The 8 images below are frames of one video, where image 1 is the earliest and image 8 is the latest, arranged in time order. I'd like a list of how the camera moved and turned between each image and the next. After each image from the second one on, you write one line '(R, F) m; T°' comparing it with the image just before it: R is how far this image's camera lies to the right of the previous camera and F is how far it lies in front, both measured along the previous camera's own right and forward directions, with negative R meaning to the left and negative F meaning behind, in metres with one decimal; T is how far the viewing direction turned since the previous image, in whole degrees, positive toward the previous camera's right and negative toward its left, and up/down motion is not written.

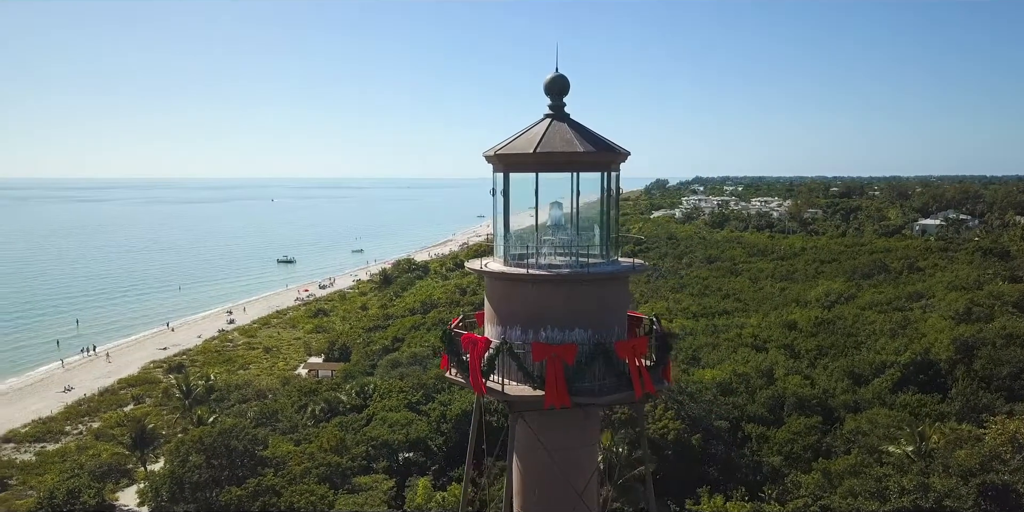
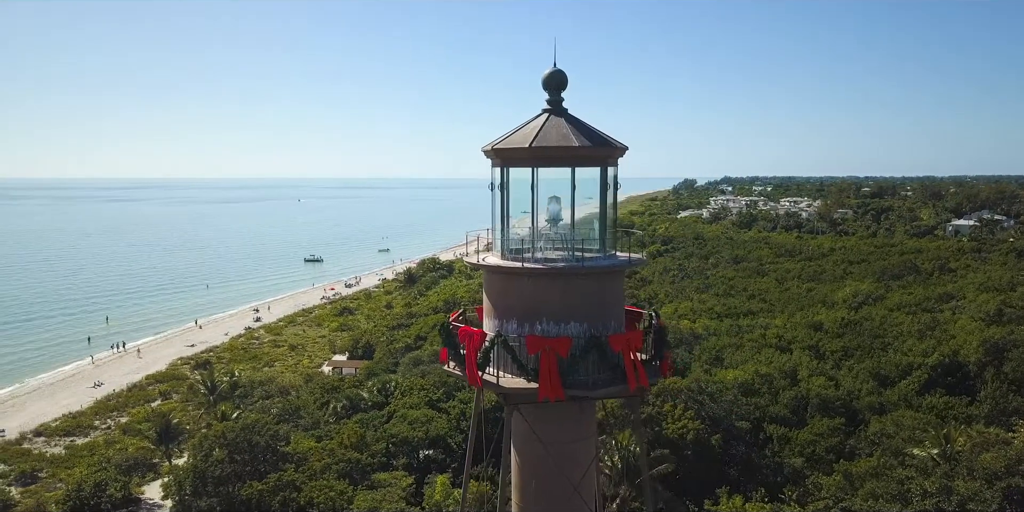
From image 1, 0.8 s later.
(+0.5, -0.1) m; -2°
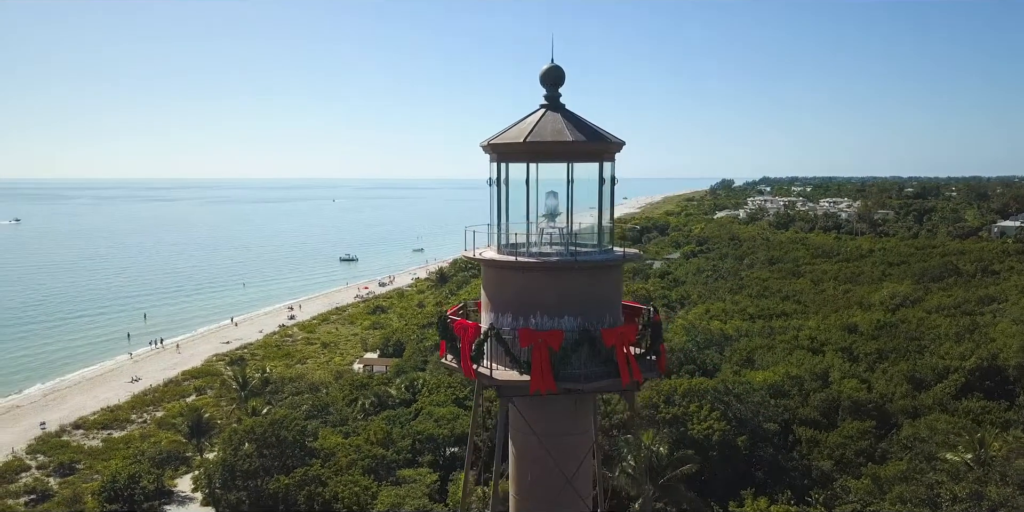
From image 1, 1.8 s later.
(+0.6, -0.1) m; -2°
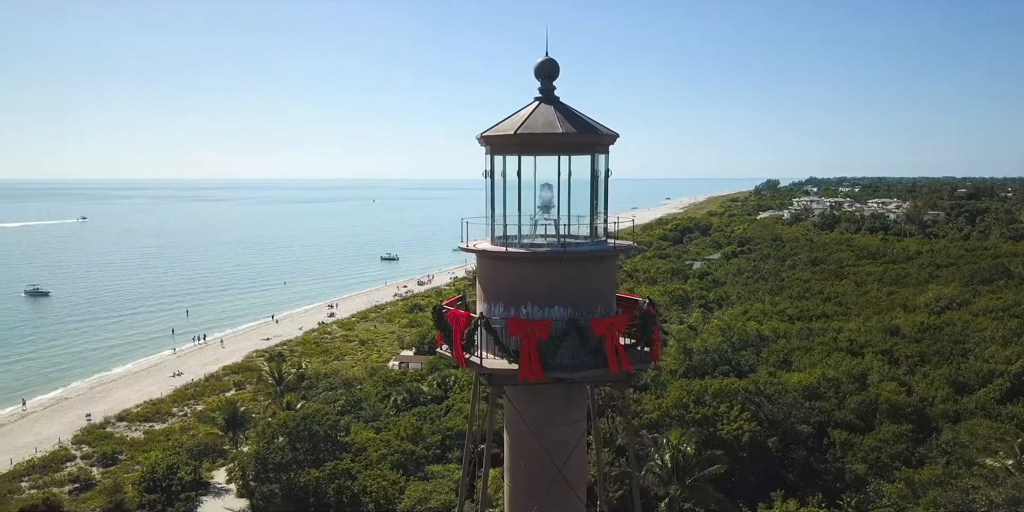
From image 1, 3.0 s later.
(+0.7, -0.2) m; -2°
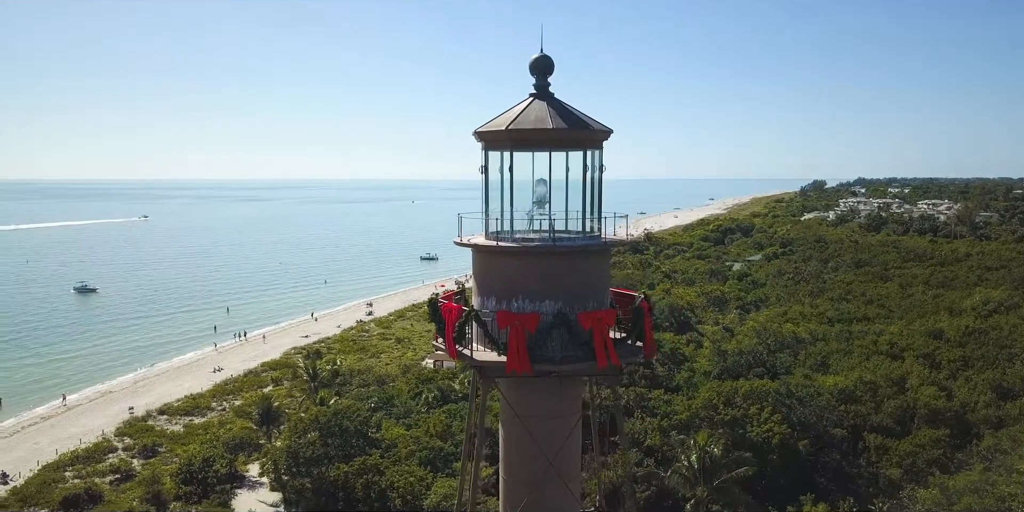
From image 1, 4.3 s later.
(+0.7, -0.2) m; -2°
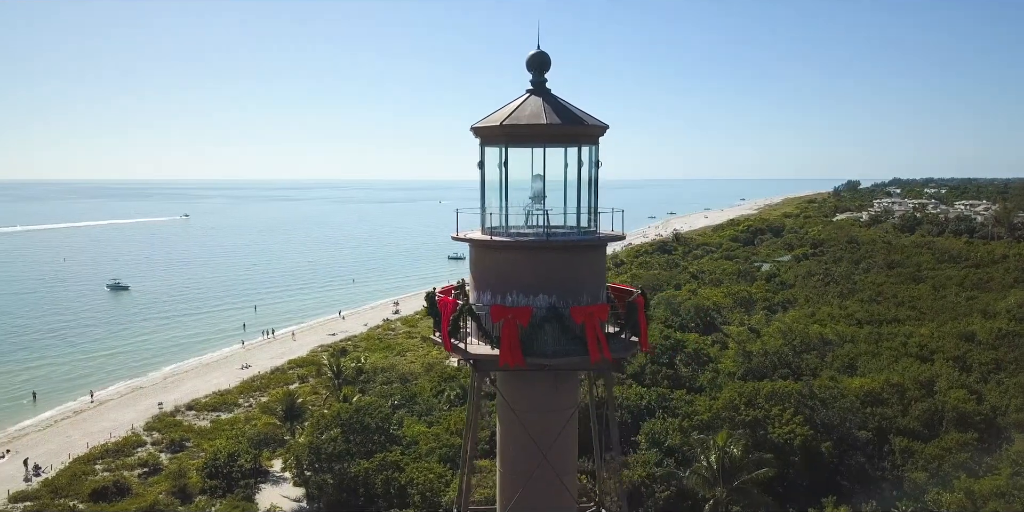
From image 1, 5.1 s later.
(+0.5, -0.1) m; -2°
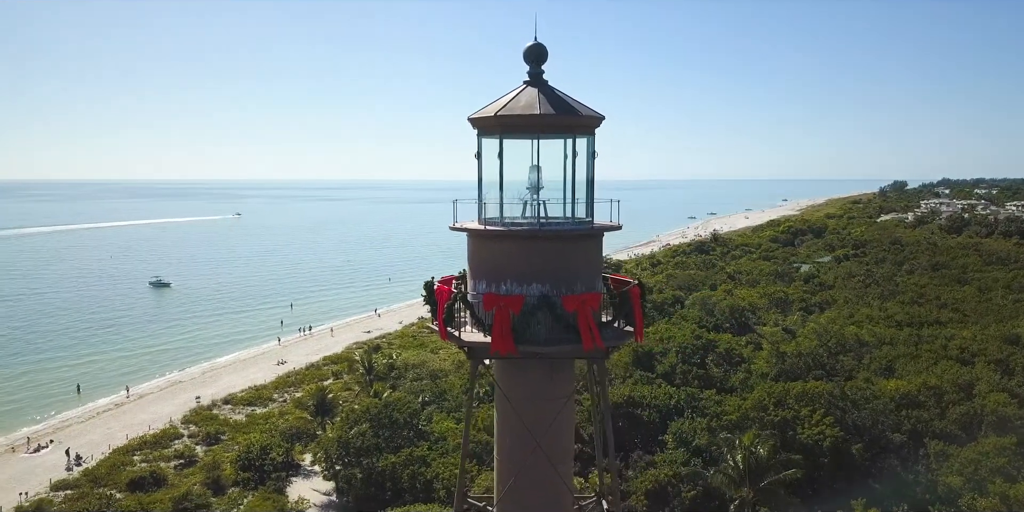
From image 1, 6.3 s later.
(+0.7, -0.1) m; -2°
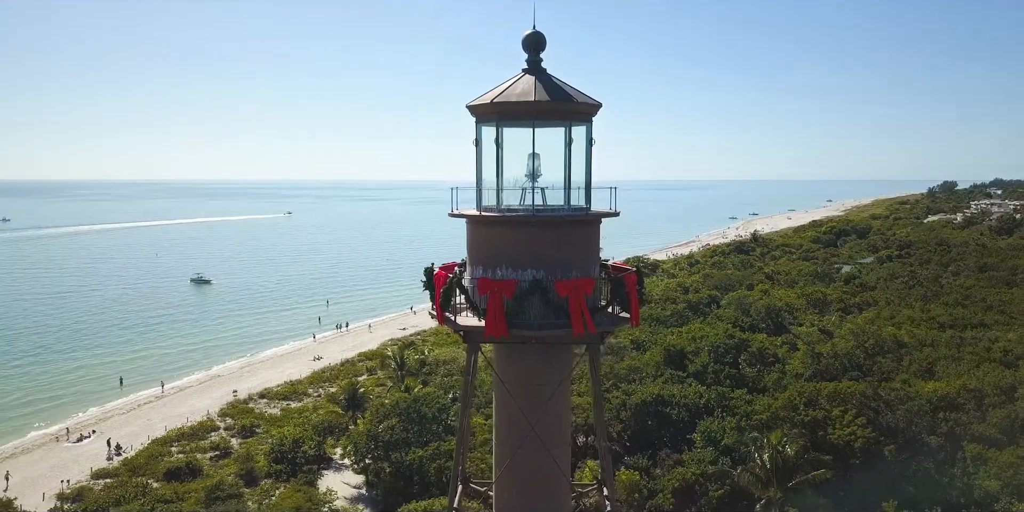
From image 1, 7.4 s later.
(+0.7, -0.2) m; -2°
